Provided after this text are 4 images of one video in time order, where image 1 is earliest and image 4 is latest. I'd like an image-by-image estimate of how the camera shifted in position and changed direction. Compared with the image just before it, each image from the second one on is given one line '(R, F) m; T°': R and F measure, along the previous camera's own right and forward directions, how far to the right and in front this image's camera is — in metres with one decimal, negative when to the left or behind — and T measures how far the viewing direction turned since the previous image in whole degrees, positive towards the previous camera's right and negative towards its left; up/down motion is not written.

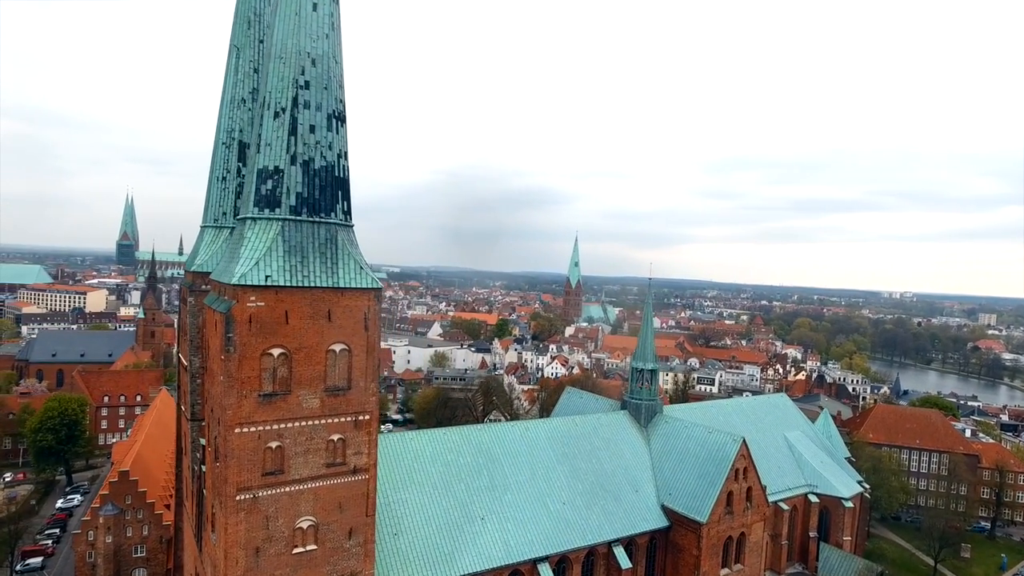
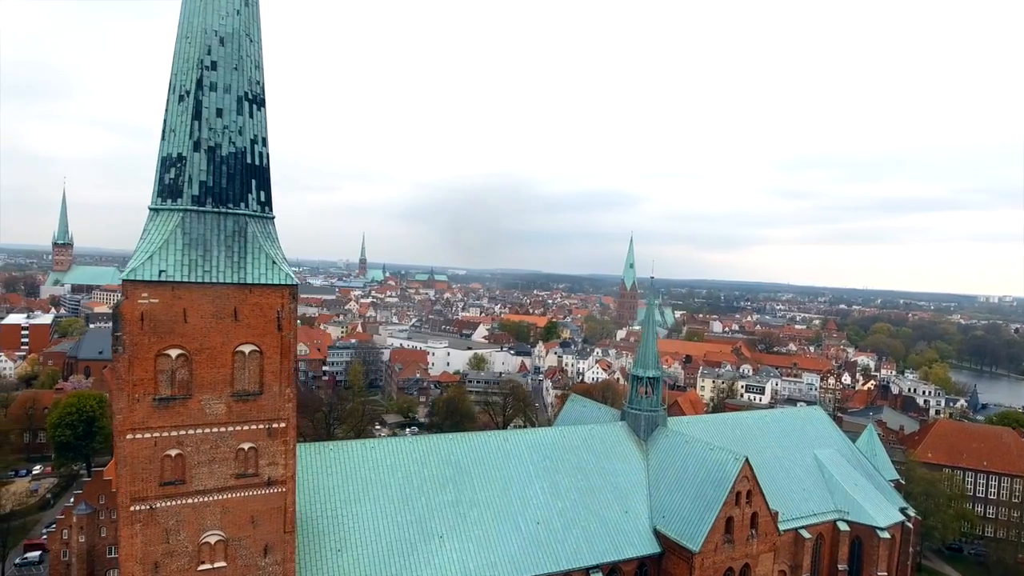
(+3.4, +2.0) m; -6°
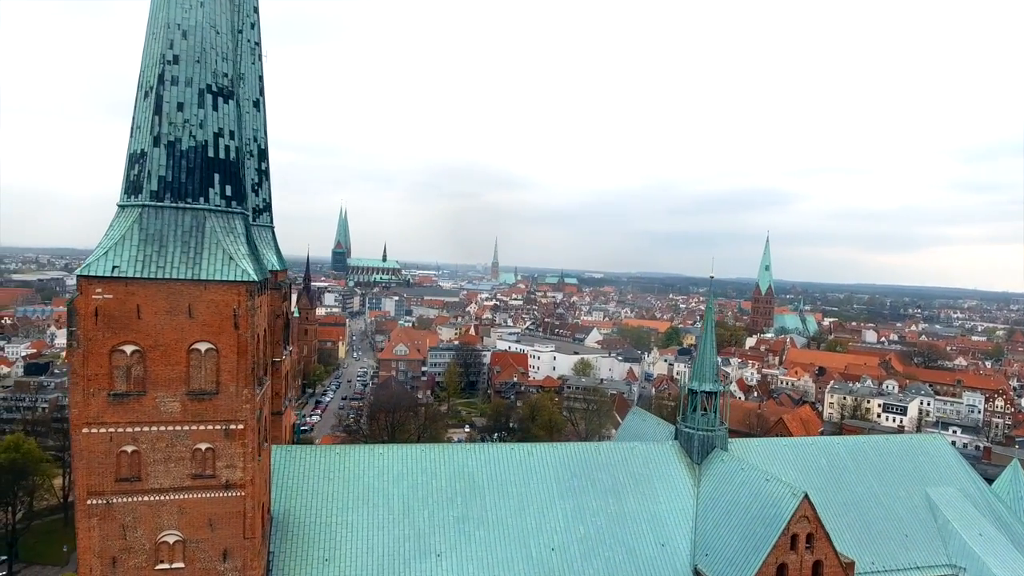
(+3.9, +2.3) m; -13°
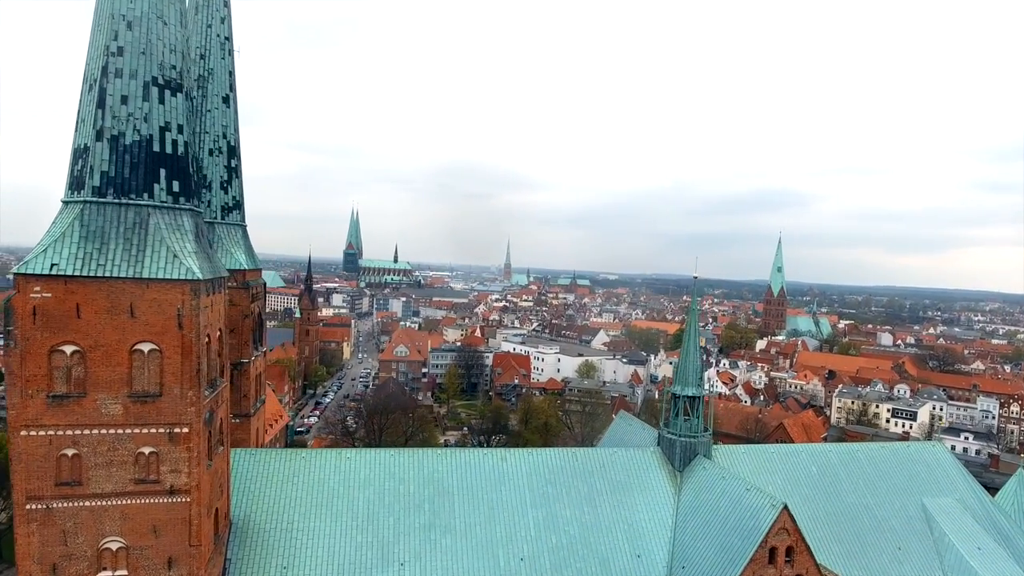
(+1.4, +0.7) m; -1°
